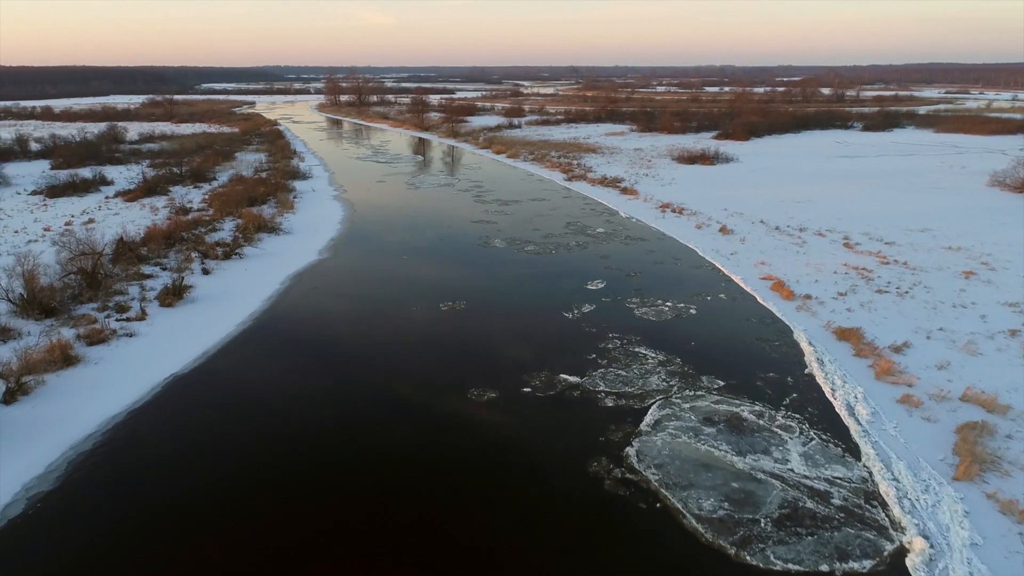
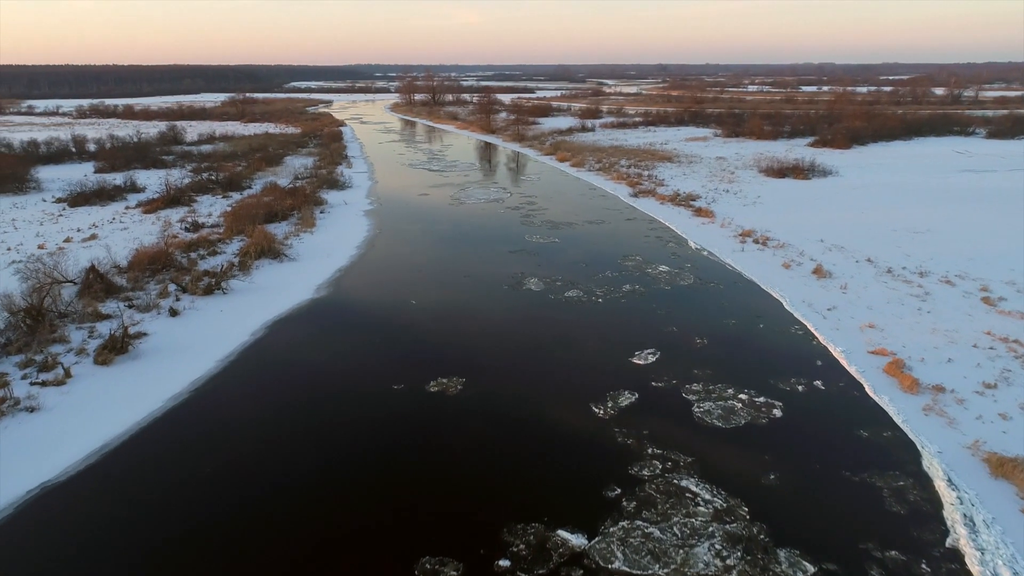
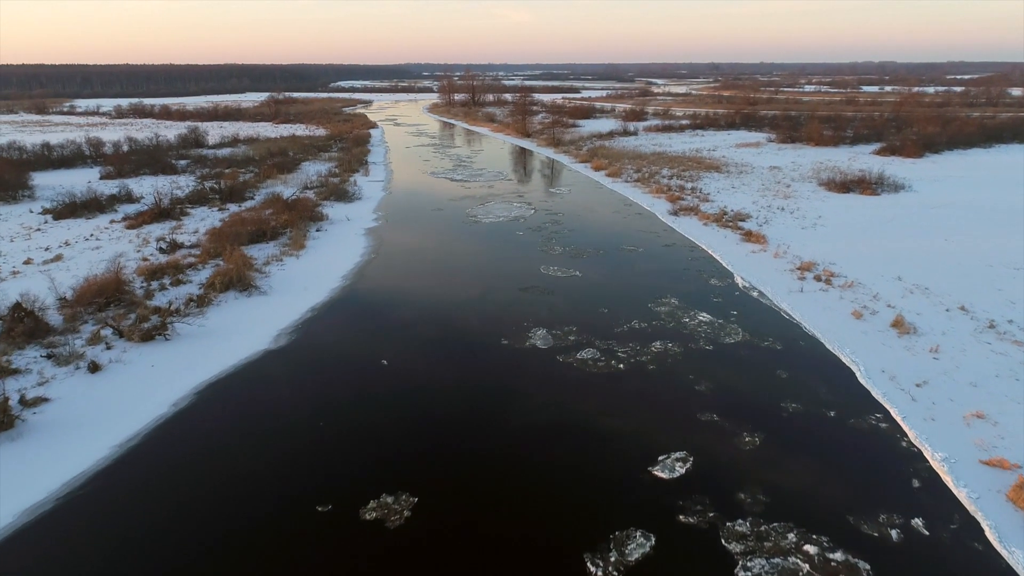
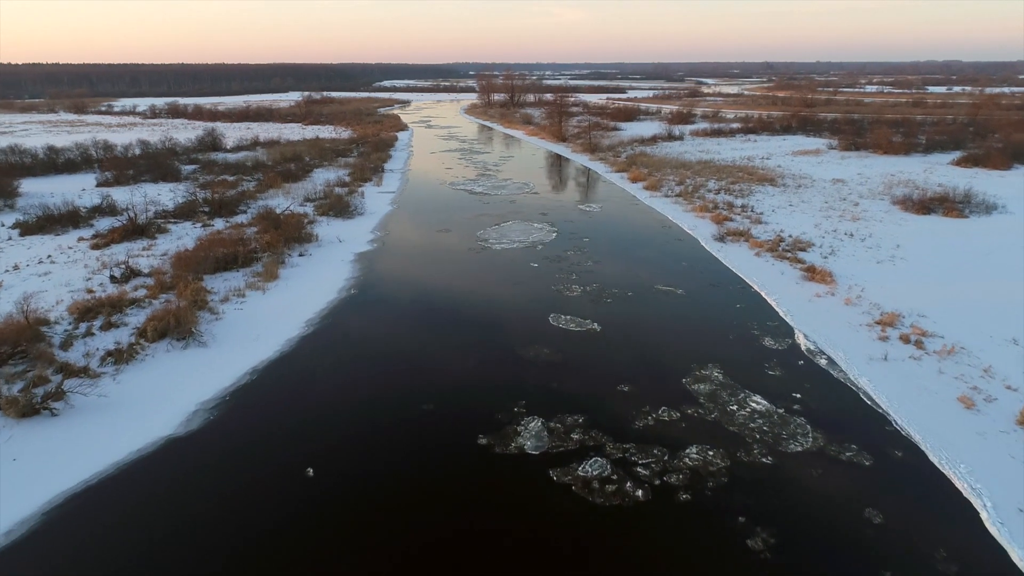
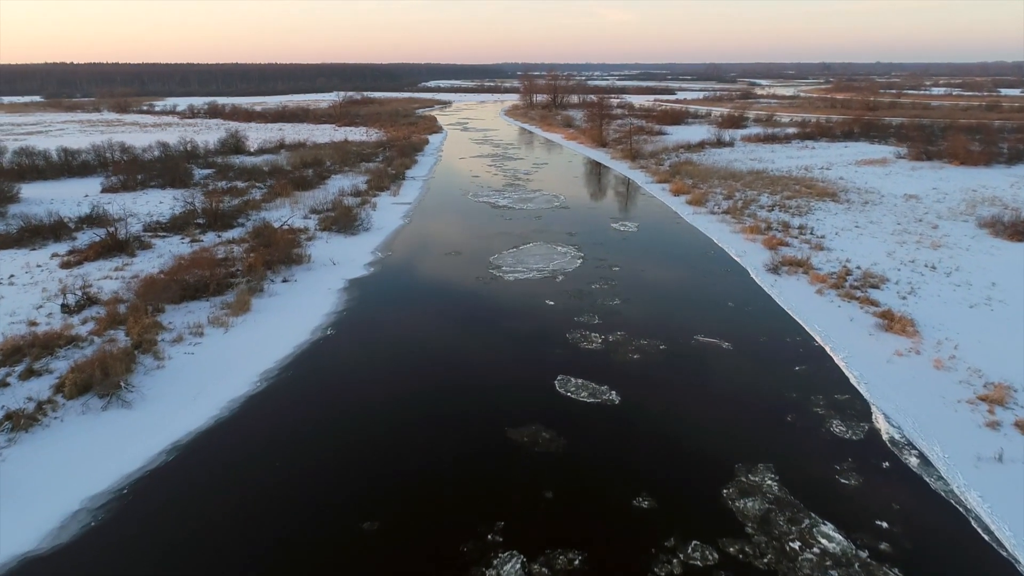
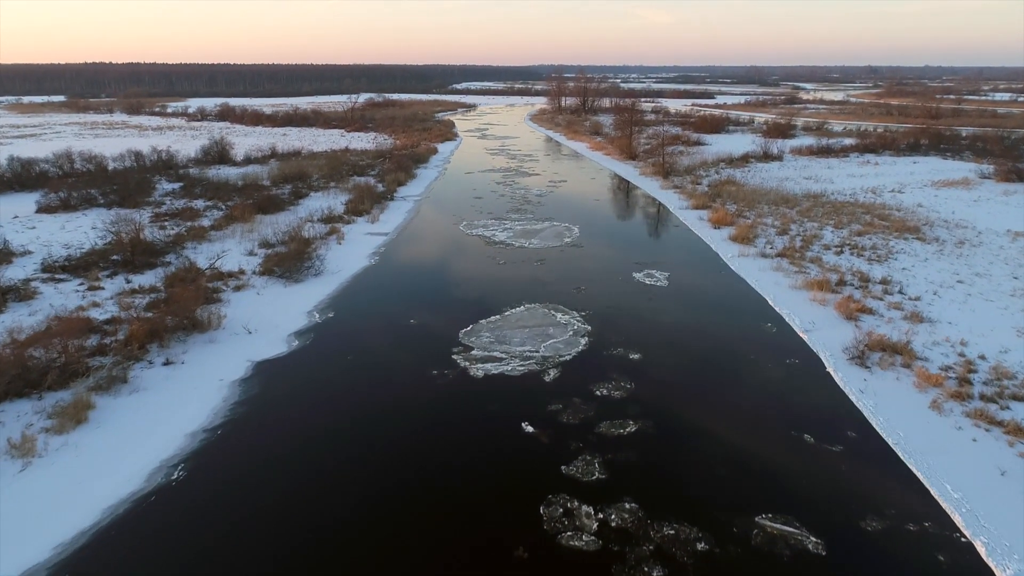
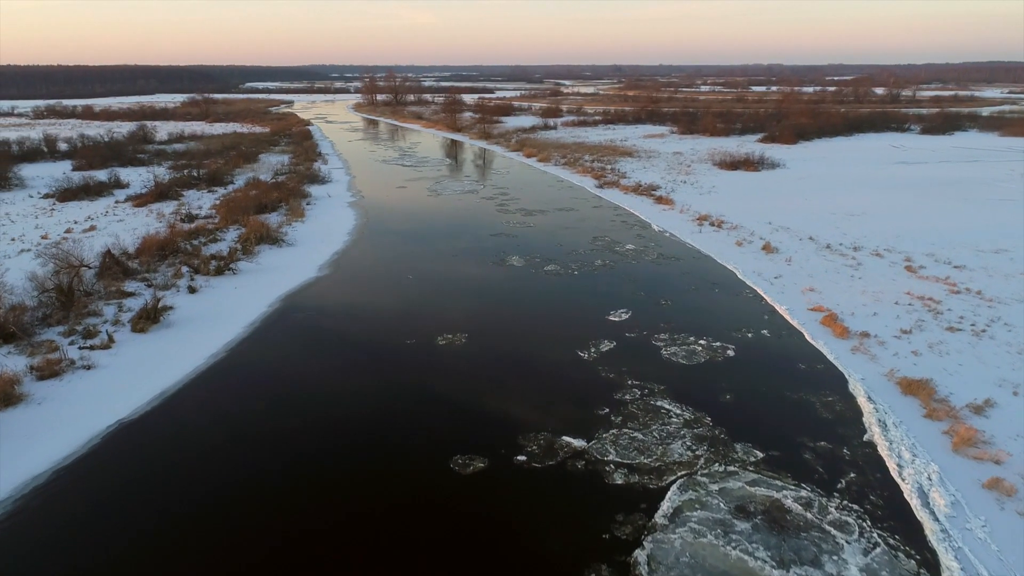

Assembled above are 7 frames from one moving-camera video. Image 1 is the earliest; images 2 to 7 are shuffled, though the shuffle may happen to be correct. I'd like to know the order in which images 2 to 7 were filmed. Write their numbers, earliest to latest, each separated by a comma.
7, 2, 3, 4, 5, 6
